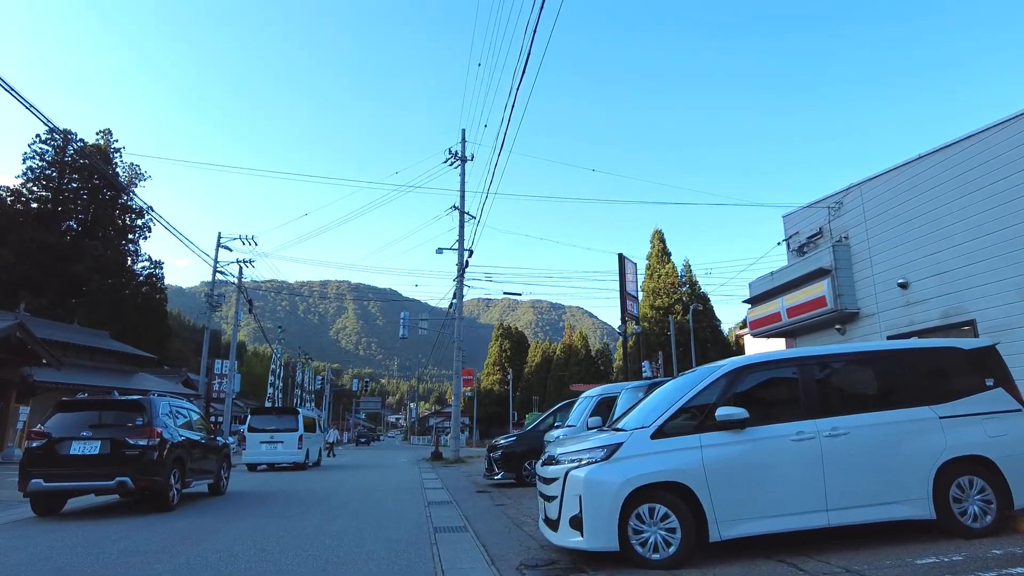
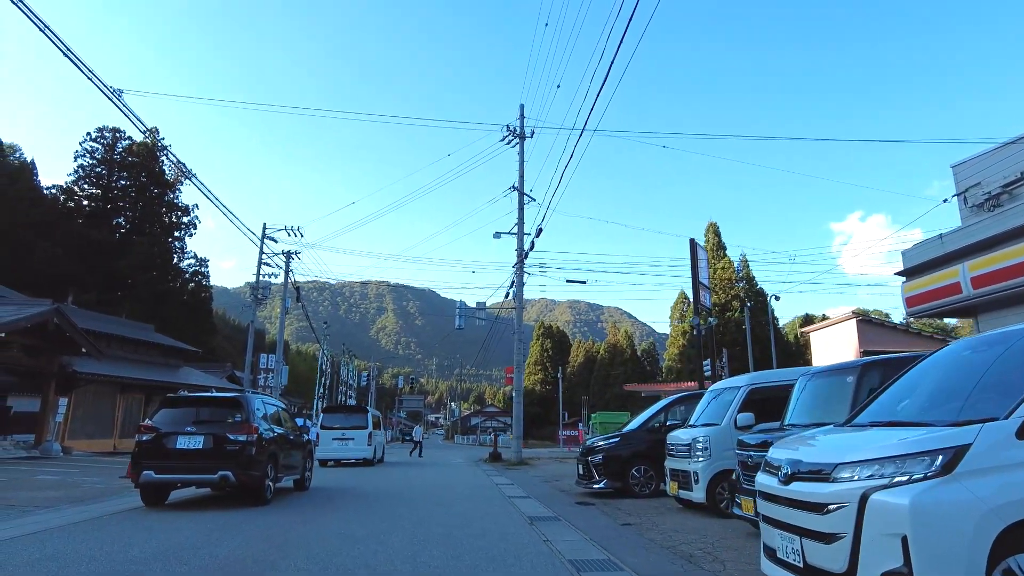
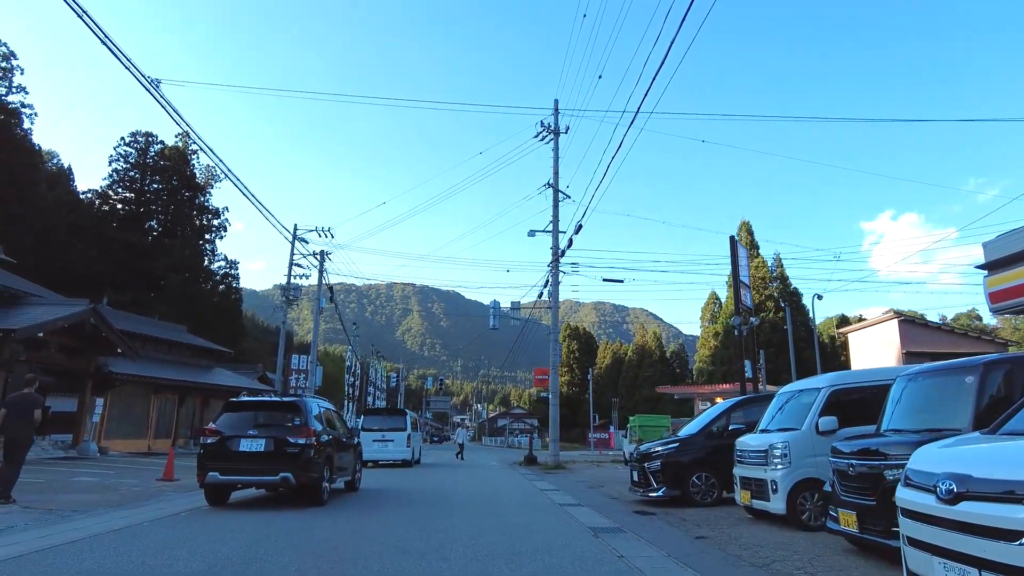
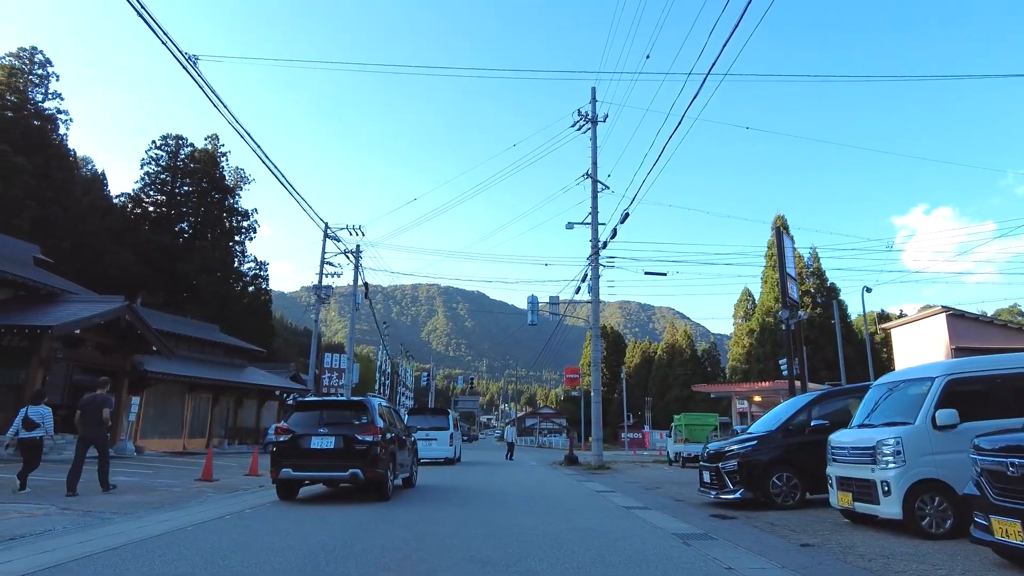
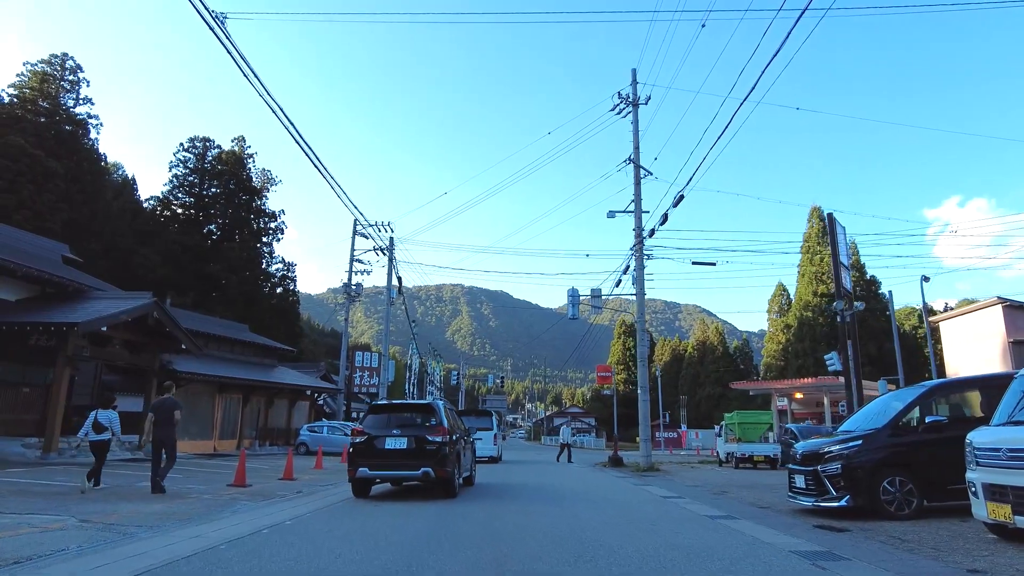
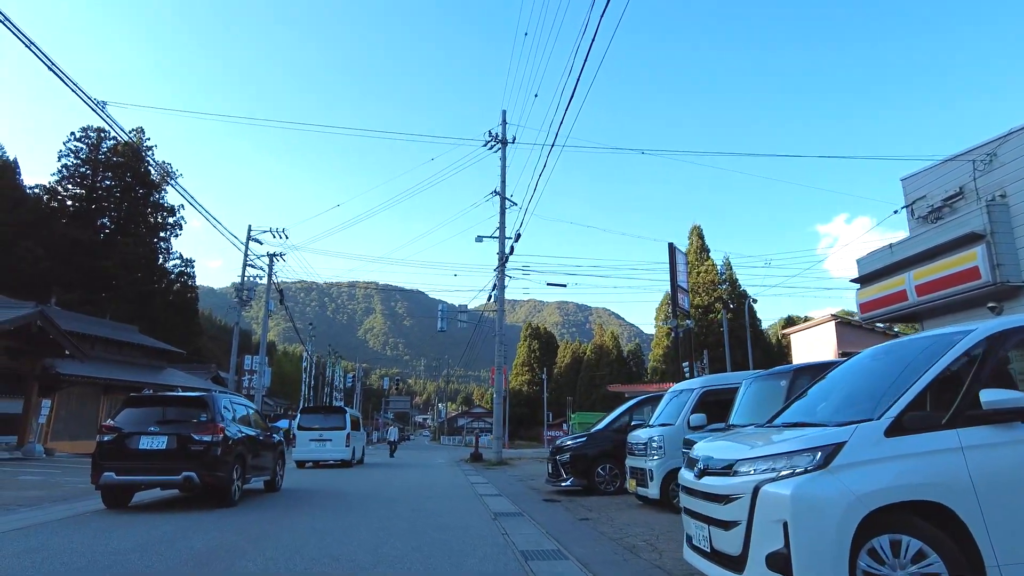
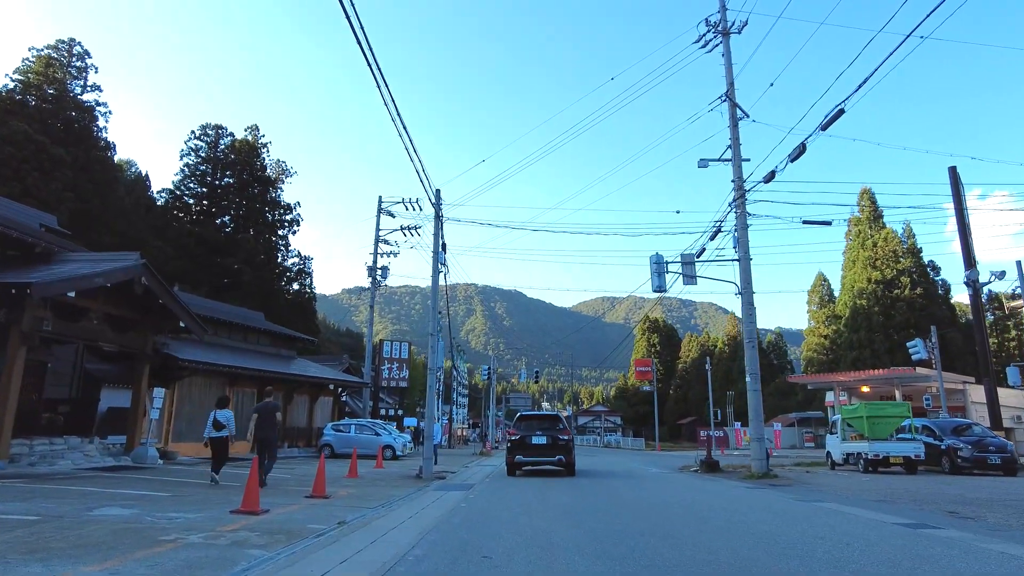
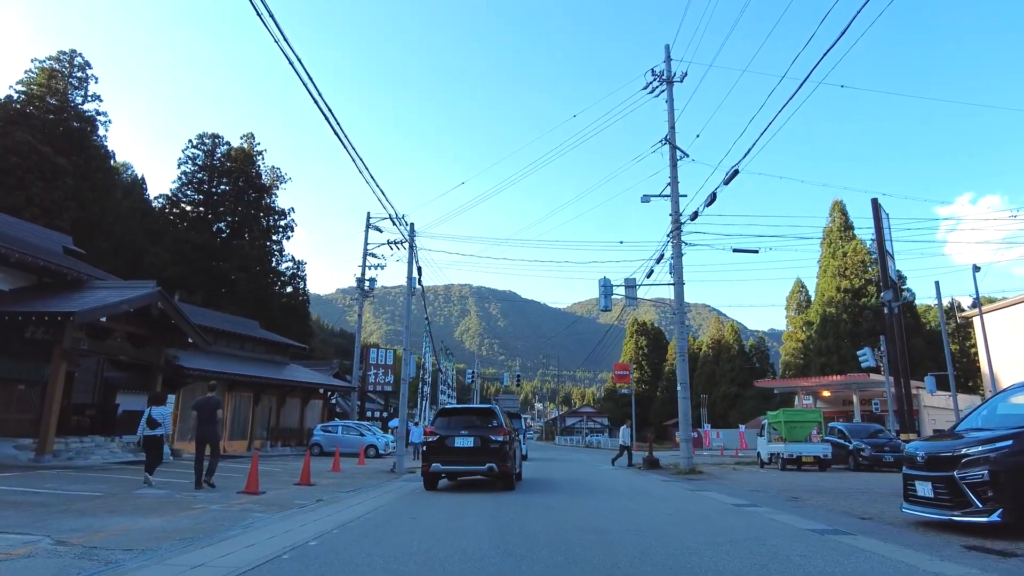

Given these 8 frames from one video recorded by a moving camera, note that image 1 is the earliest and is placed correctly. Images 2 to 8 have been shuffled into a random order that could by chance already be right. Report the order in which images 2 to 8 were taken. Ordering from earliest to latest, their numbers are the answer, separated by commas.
6, 2, 3, 4, 5, 8, 7
